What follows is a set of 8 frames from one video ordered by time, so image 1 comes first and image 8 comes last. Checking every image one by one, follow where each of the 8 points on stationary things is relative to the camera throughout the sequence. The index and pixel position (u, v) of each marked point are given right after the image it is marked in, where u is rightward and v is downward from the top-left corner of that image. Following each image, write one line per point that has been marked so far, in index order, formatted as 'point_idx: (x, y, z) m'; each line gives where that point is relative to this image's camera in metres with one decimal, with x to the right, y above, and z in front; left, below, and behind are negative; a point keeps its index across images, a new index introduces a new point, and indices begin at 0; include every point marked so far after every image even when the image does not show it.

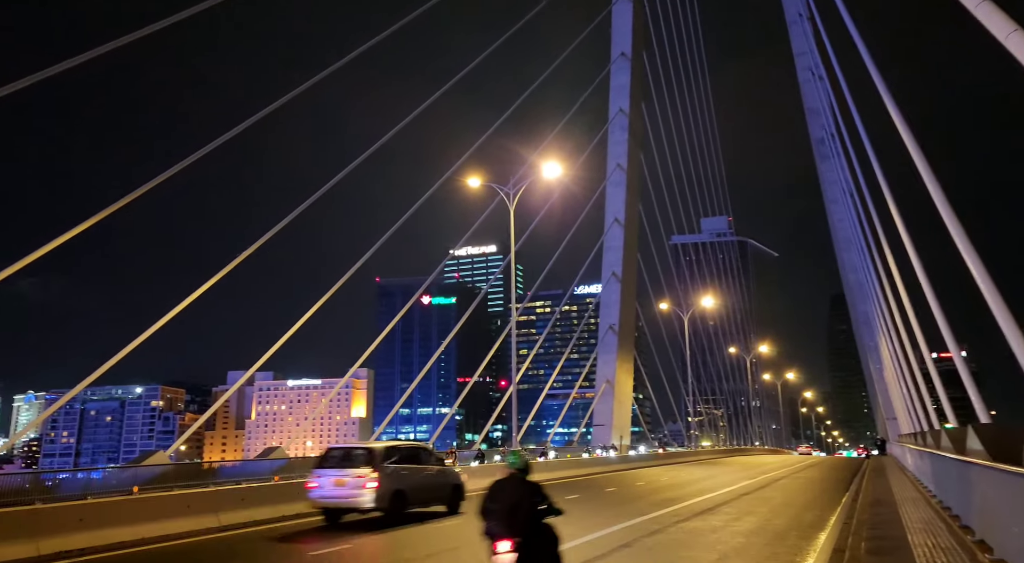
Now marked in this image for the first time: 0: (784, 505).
0: (+4.0, -3.3, +11.6) m
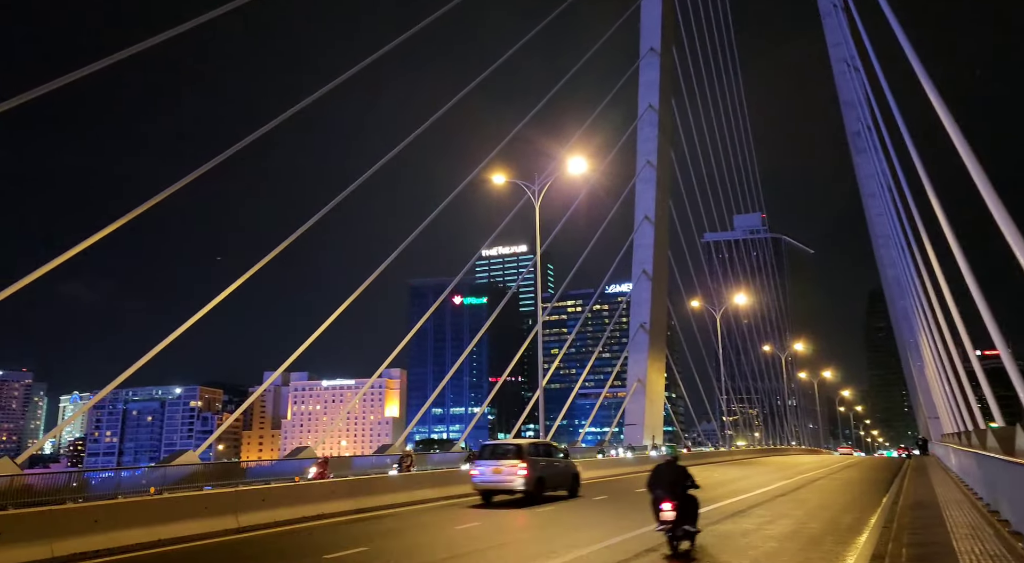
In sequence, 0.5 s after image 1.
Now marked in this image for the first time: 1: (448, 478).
0: (+4.4, -3.2, +11.2) m
1: (-1.1, -3.2, +13.0) m
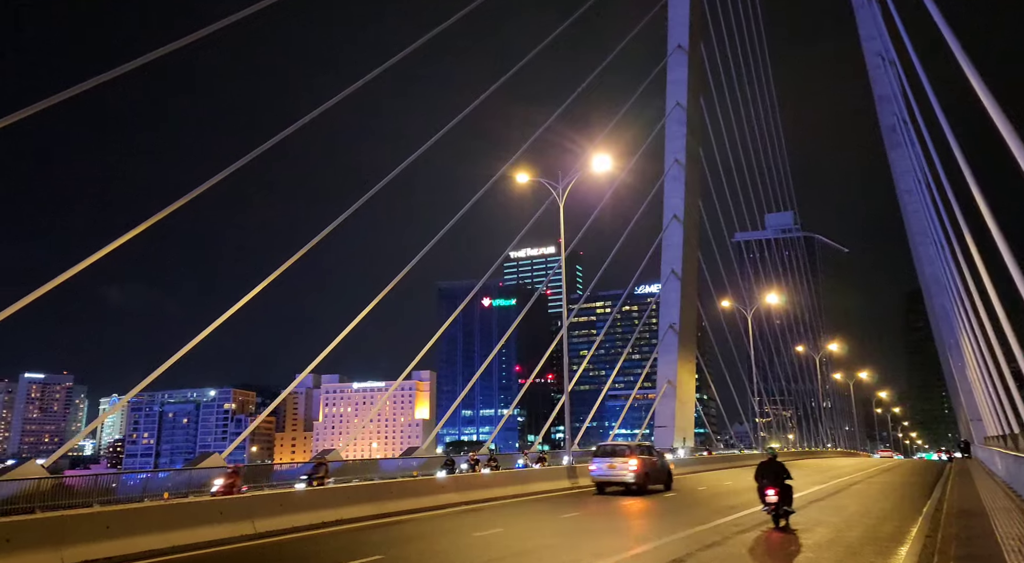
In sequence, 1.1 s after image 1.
0: (+4.7, -3.2, +10.8) m
1: (-0.7, -3.2, +12.7) m
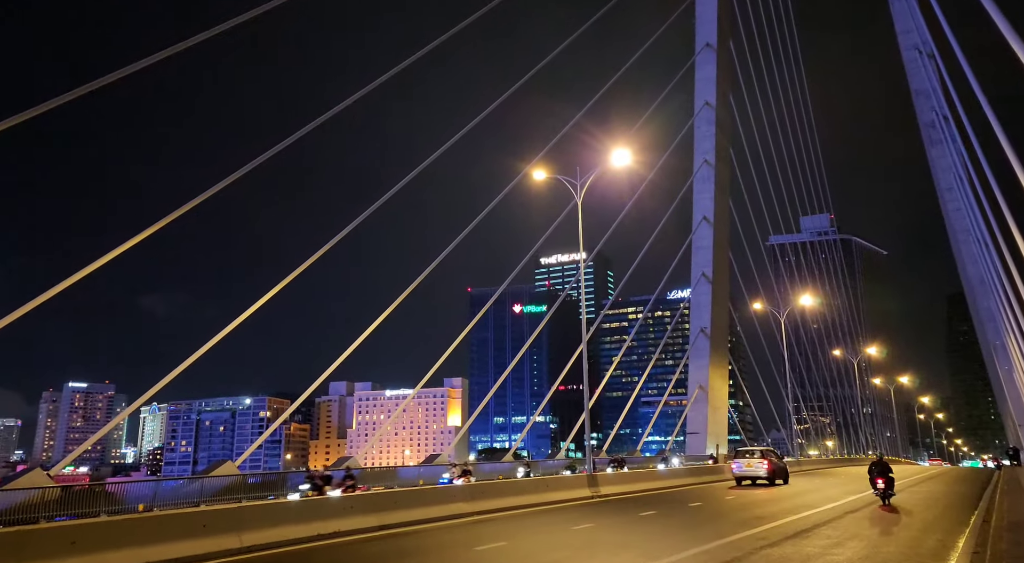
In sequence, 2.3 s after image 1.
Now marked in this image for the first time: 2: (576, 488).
0: (+4.9, -3.1, +10.0) m
1: (-0.4, -3.2, +12.2) m
2: (+1.2, -3.8, +14.4) m
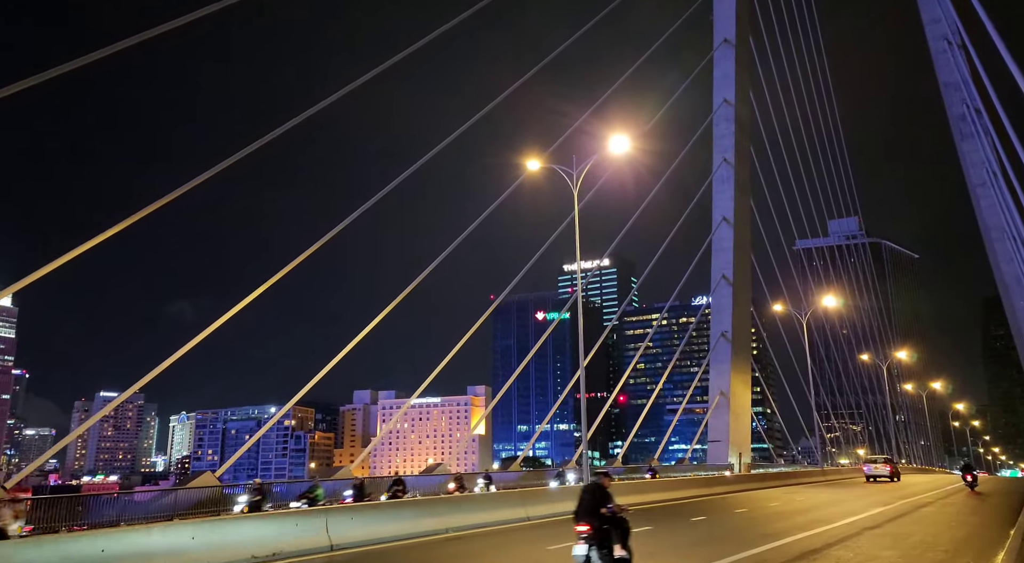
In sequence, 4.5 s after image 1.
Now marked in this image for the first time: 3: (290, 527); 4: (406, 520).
0: (+4.6, -2.9, +8.8) m
1: (-0.6, -3.2, +11.2) m
2: (+1.1, -3.7, +13.4) m
3: (-2.3, -2.7, +8.8) m
4: (-1.2, -3.1, +10.4) m
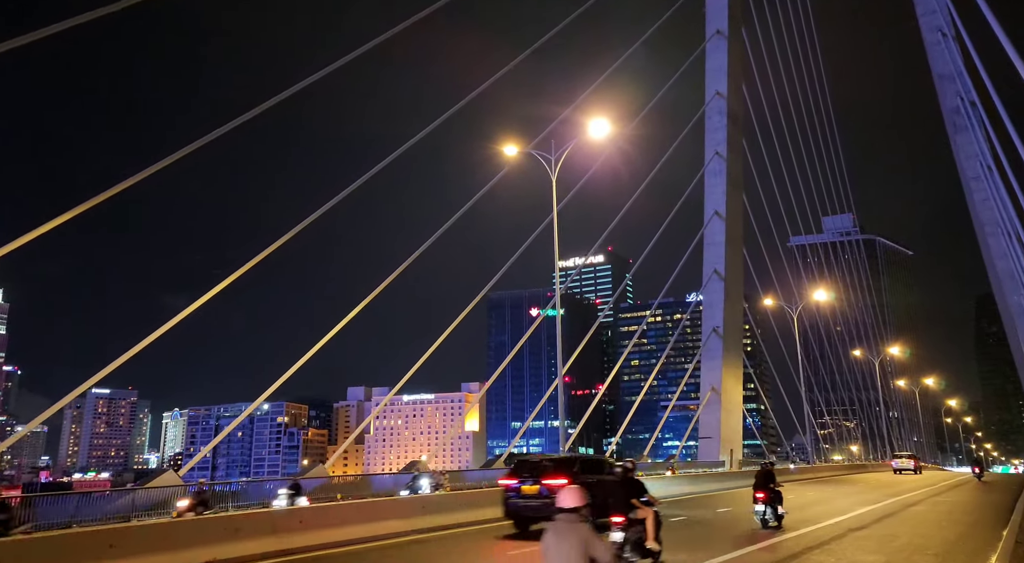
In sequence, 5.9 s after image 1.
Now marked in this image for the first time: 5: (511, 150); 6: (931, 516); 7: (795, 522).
0: (+4.2, -2.8, +8.3) m
1: (-1.0, -3.0, +10.7) m
2: (+0.7, -3.5, +12.9) m
3: (-2.6, -2.6, +8.3) m
4: (-1.6, -2.9, +9.9) m
5: (0.0, +2.4, +14.8) m
6: (+6.4, -3.6, +11.9) m
7: (+3.8, -3.3, +10.7) m
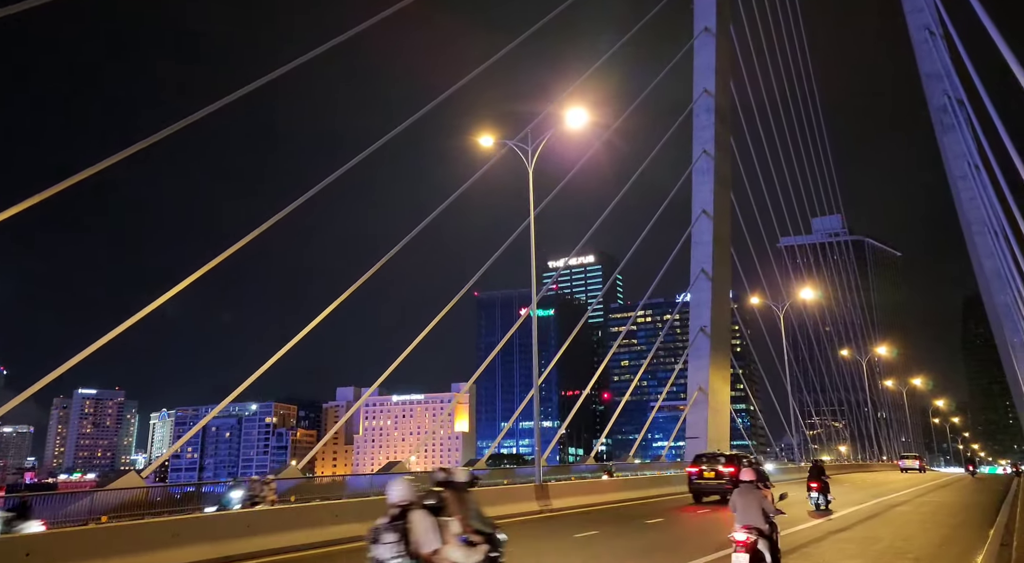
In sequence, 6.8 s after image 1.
0: (+3.9, -2.7, +8.0) m
1: (-1.4, -2.9, +10.3) m
2: (+0.3, -3.5, +12.5) m
3: (-3.0, -2.5, +7.9) m
4: (-1.9, -2.8, +9.5) m
5: (-0.4, +2.5, +14.5) m
6: (+6.0, -3.5, +11.6) m
7: (+3.5, -3.2, +10.4) m
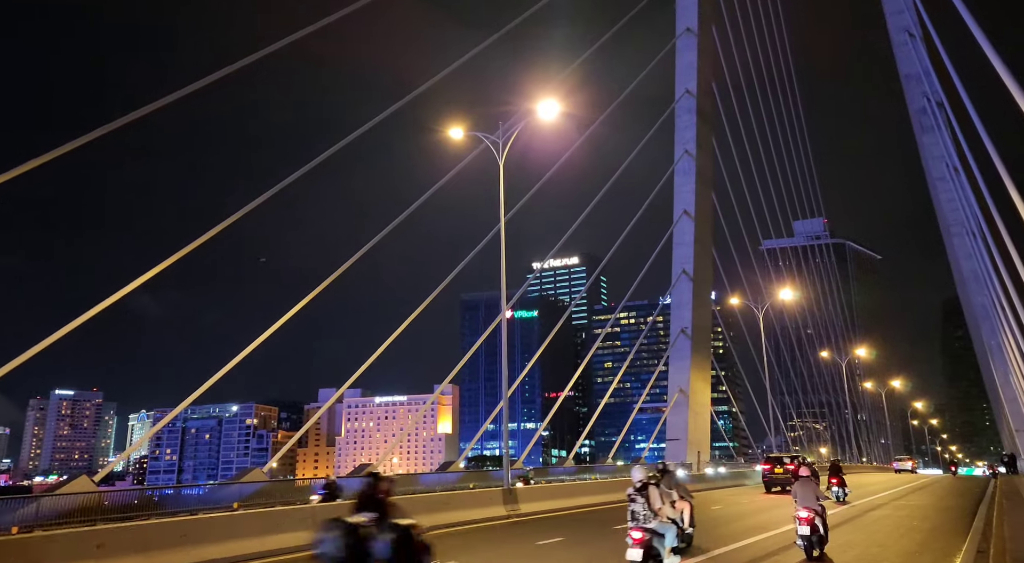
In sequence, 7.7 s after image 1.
0: (+3.5, -2.7, +7.8) m
1: (-1.8, -2.9, +9.9) m
2: (-0.2, -3.4, +12.2) m
3: (-3.4, -2.4, +7.5) m
4: (-2.3, -2.8, +9.1) m
5: (-0.9, +2.6, +14.1) m
6: (+5.5, -3.5, +11.4) m
7: (+3.0, -3.2, +10.1) m
